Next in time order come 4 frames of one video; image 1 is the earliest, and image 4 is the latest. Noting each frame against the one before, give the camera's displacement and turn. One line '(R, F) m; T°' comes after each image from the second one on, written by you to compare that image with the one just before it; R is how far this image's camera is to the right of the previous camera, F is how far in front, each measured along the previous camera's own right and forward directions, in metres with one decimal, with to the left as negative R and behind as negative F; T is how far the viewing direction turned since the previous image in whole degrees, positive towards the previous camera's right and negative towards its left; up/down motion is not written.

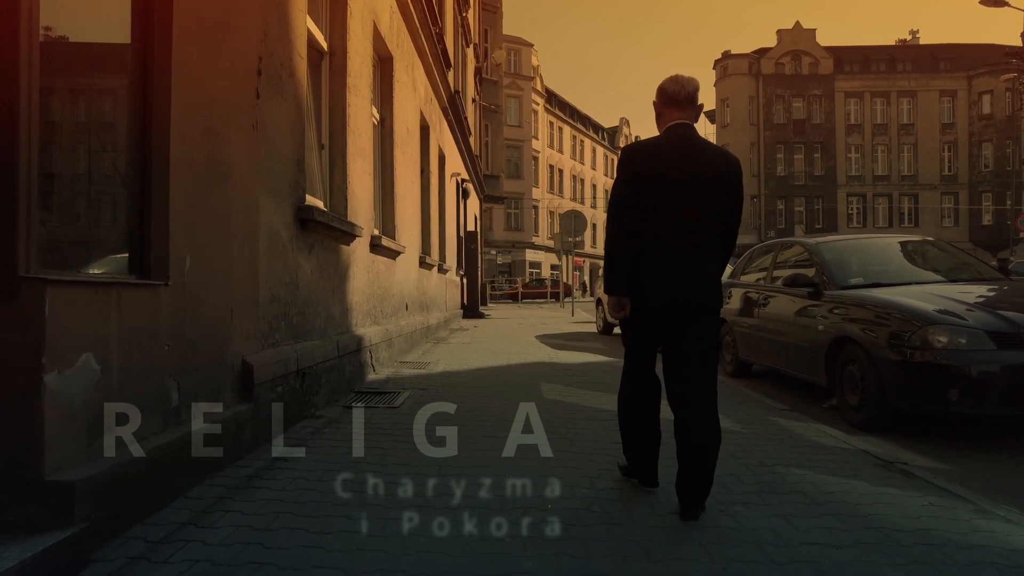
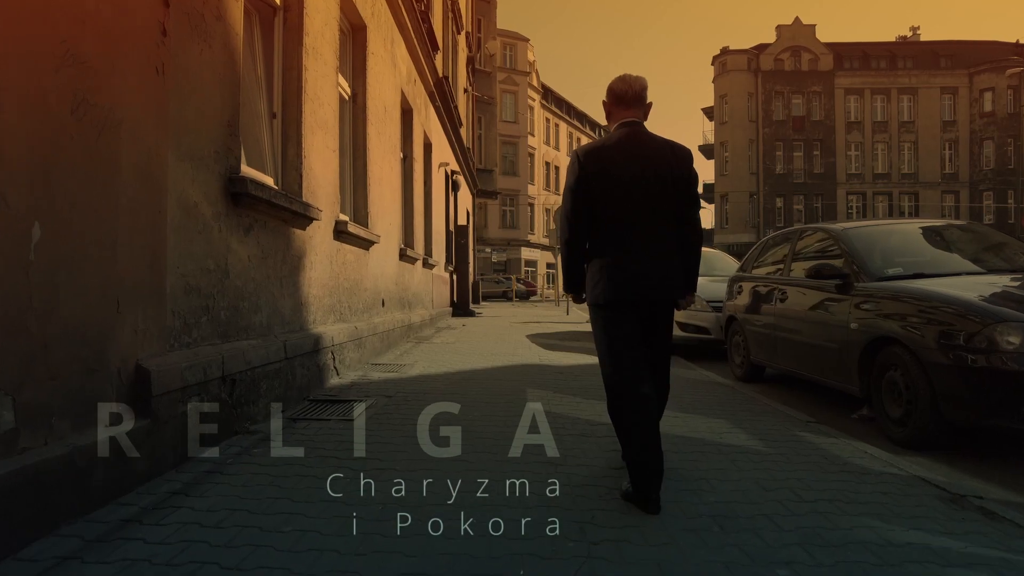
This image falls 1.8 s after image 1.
(+0.1, +0.9) m; 0°
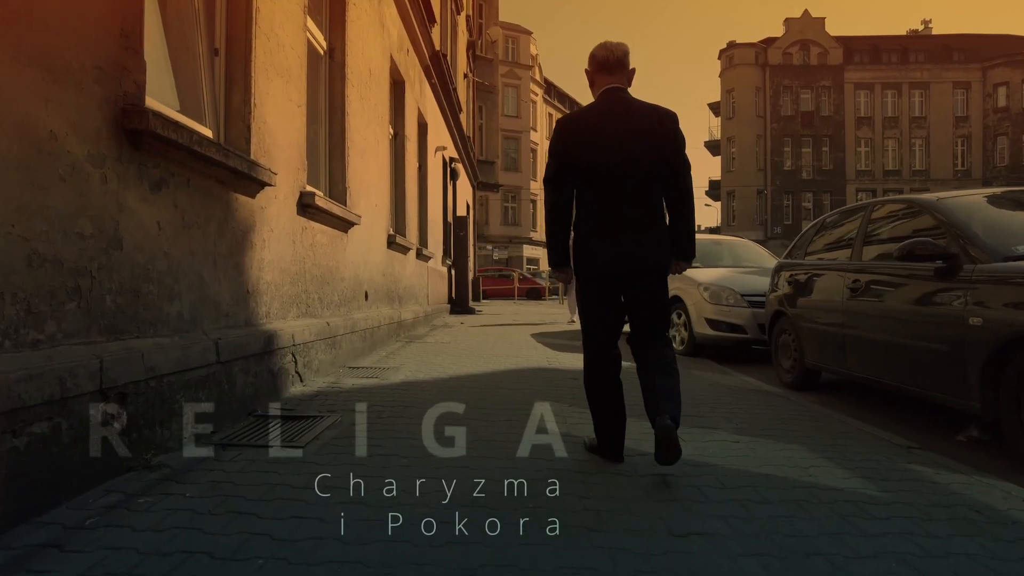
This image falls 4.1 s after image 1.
(0.0, +1.2) m; 0°
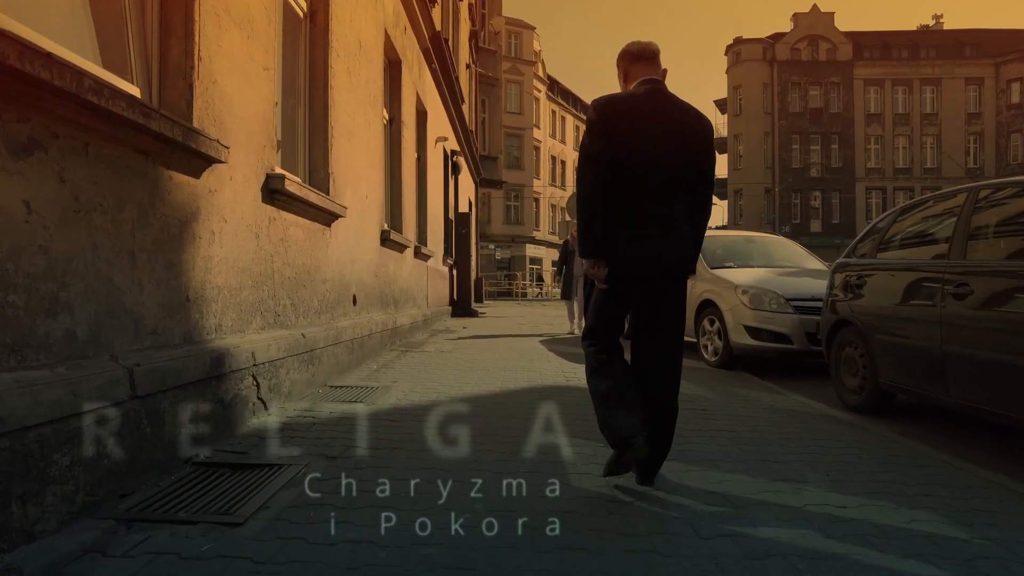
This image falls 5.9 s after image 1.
(-0.1, +1.0) m; 0°
